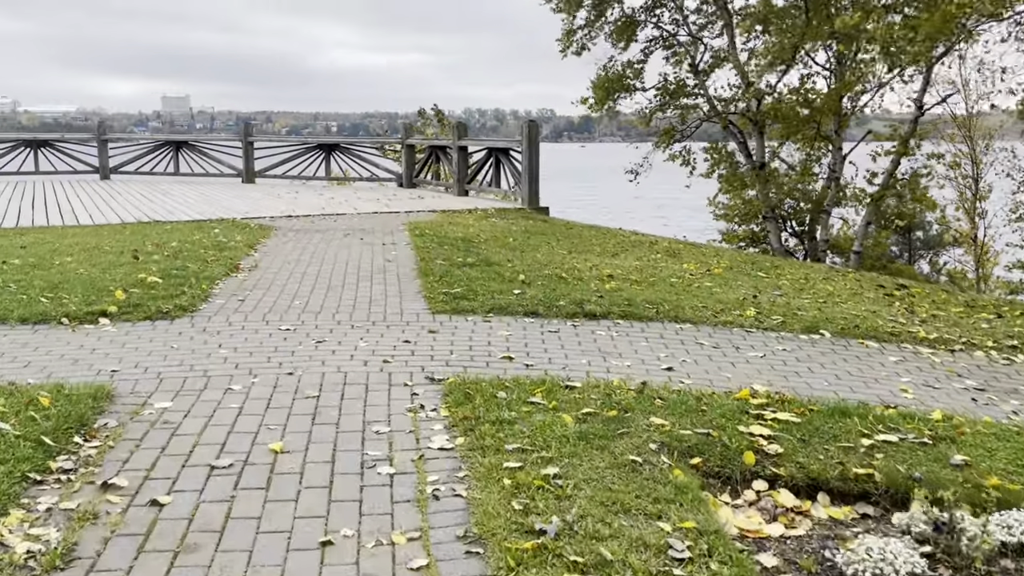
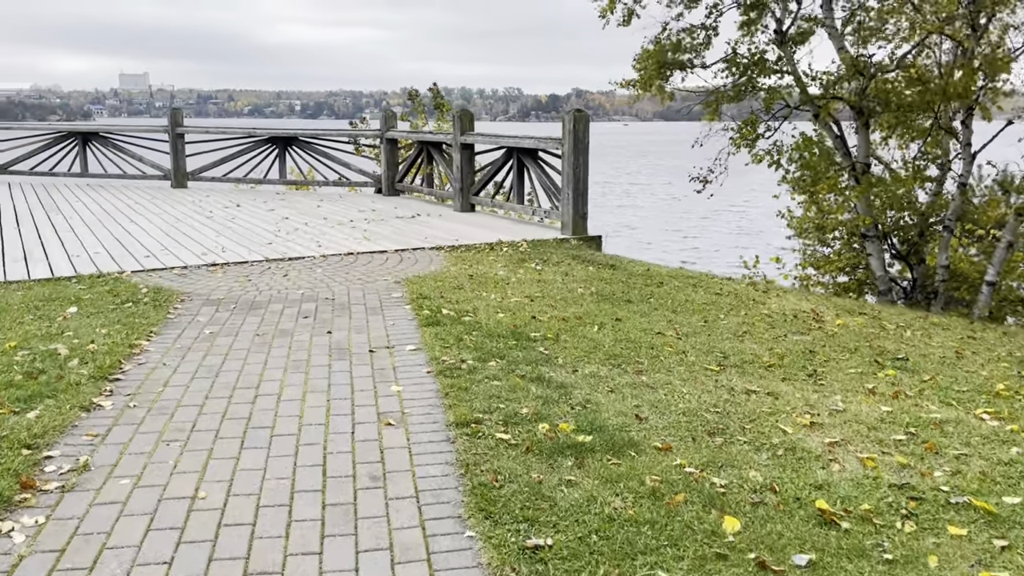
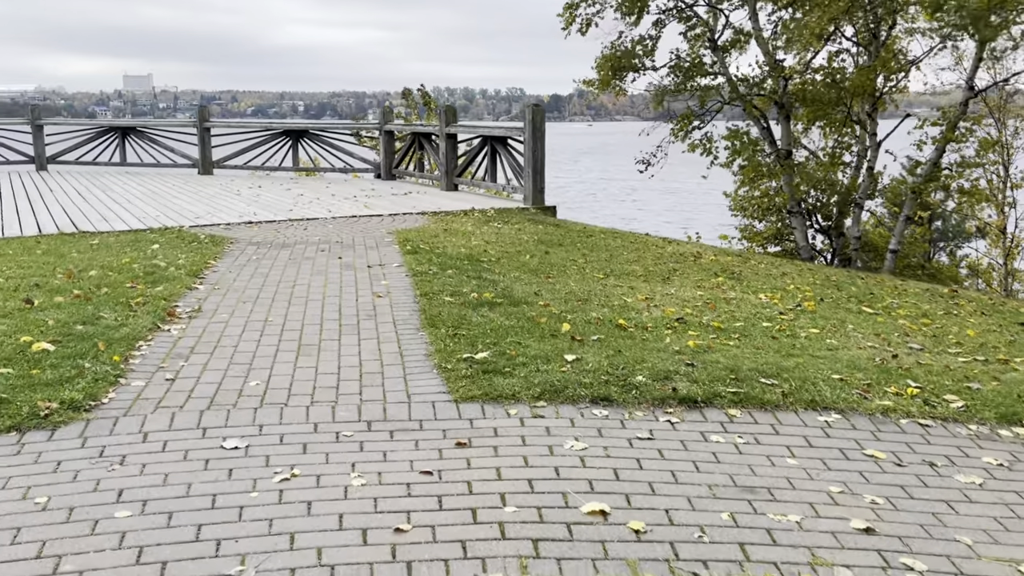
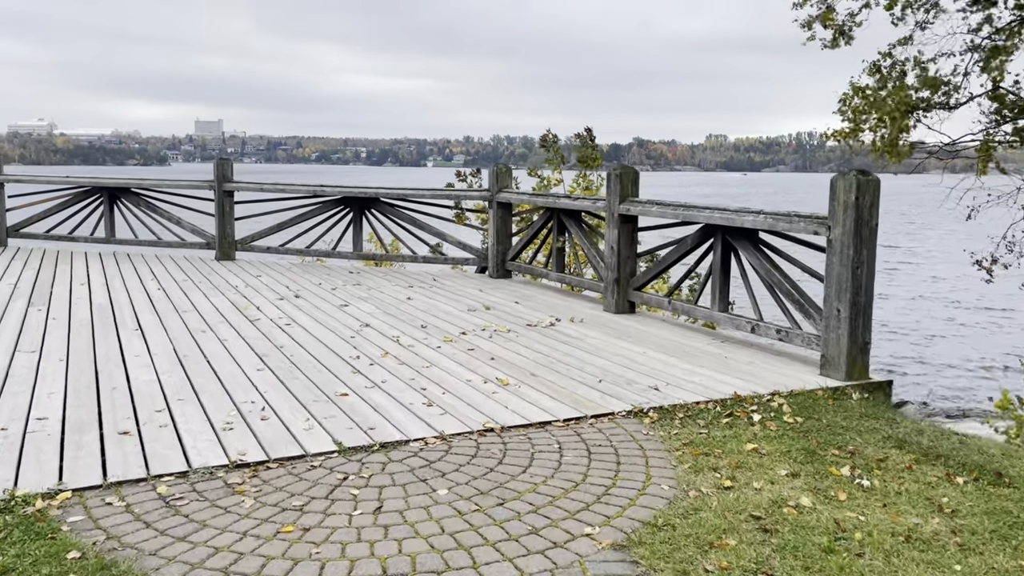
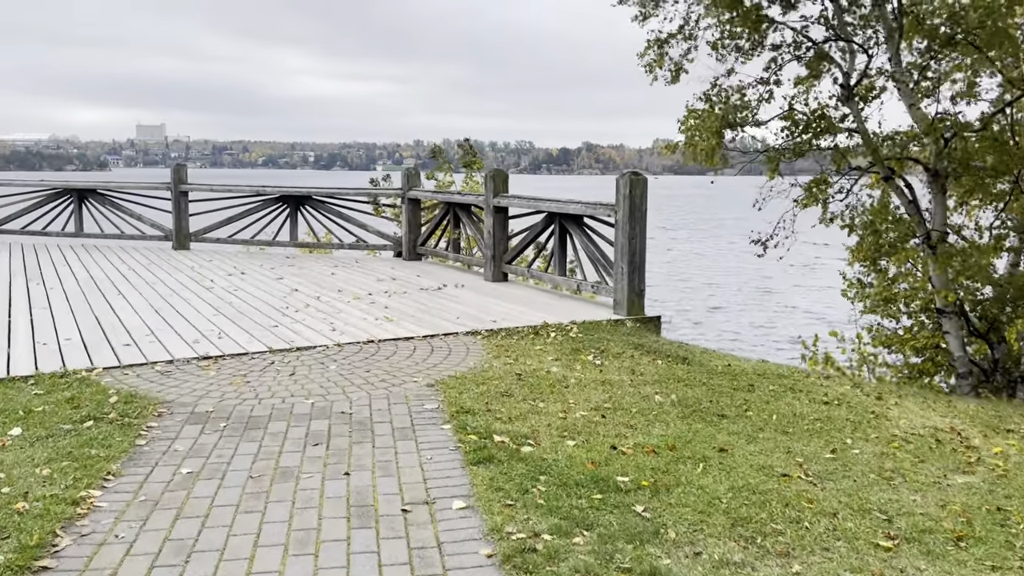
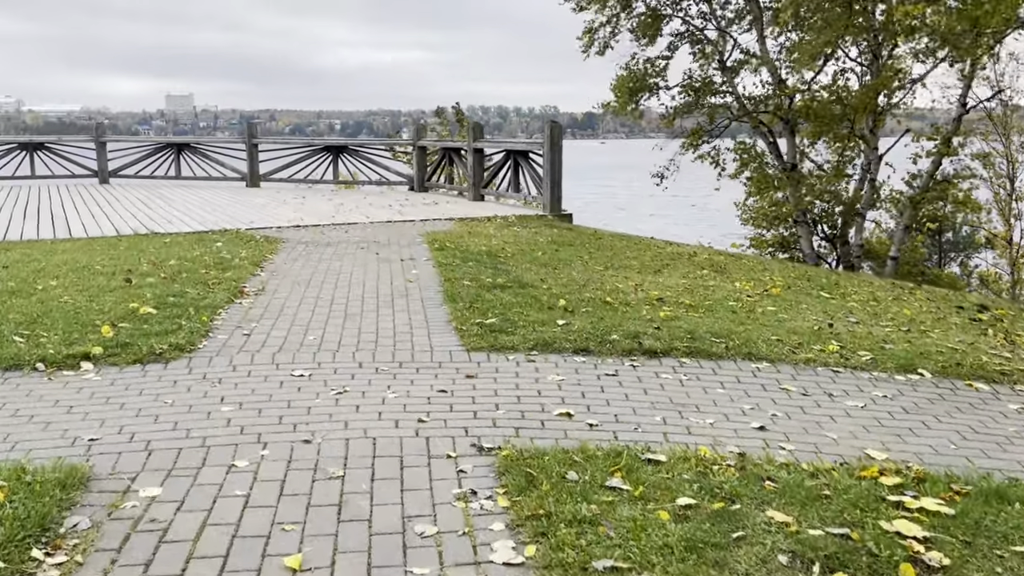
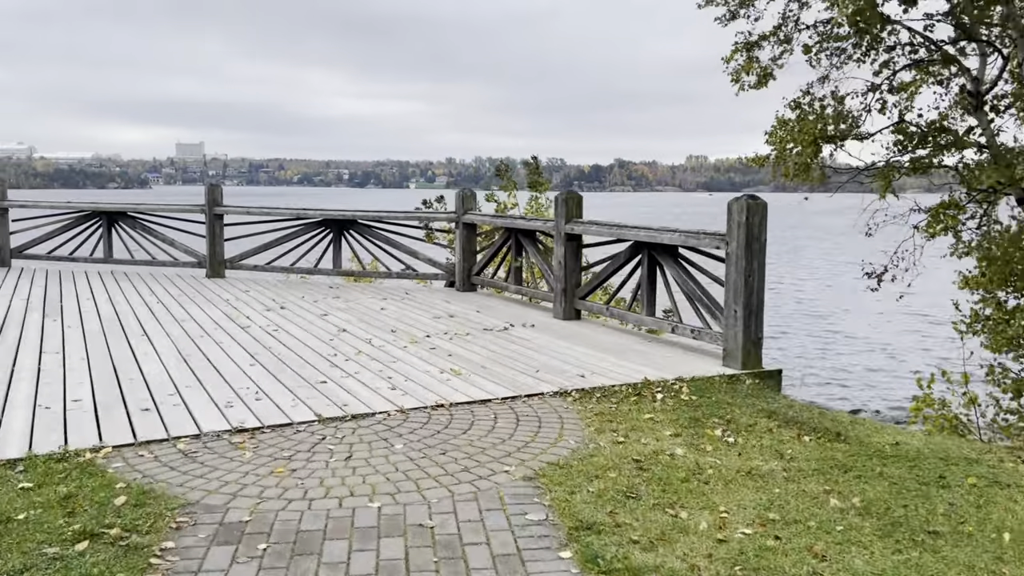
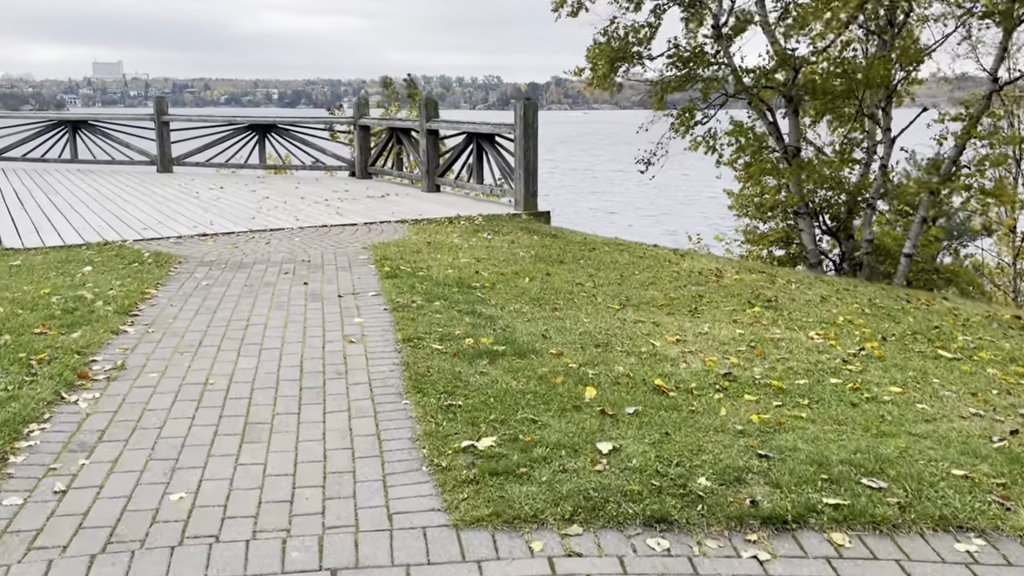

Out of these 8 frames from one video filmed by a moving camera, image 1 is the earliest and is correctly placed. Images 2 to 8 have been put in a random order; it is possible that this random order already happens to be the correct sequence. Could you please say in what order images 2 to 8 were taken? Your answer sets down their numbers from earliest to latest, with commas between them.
6, 3, 8, 2, 5, 7, 4
